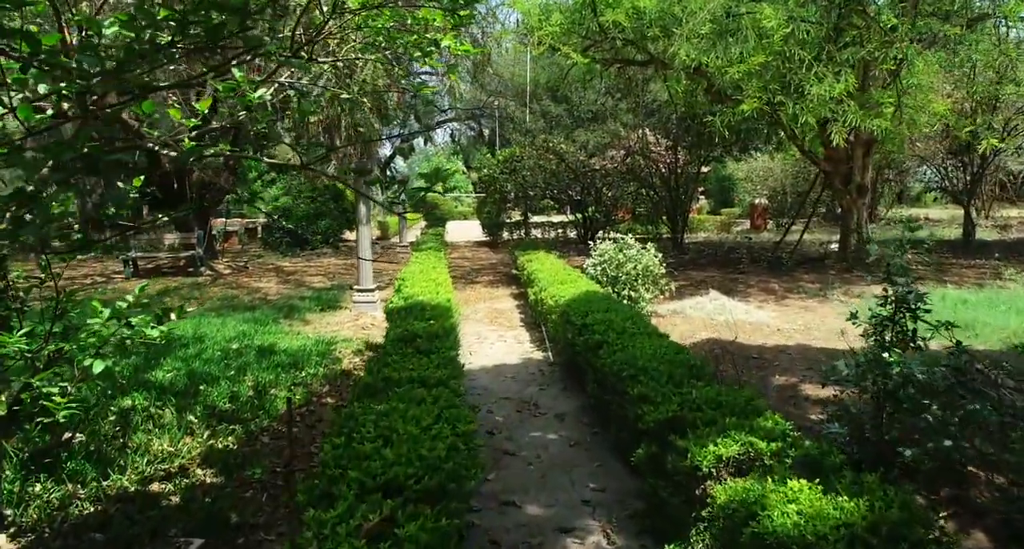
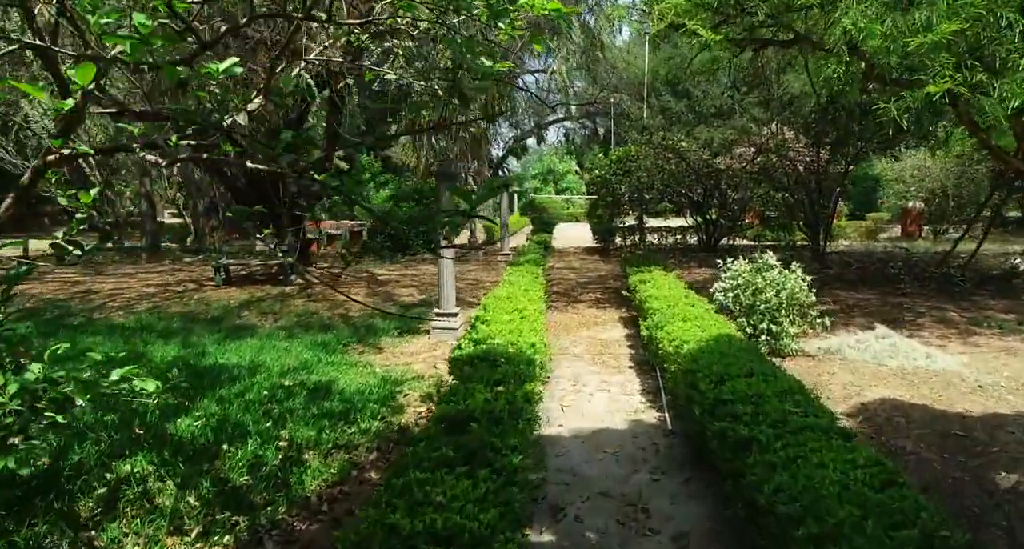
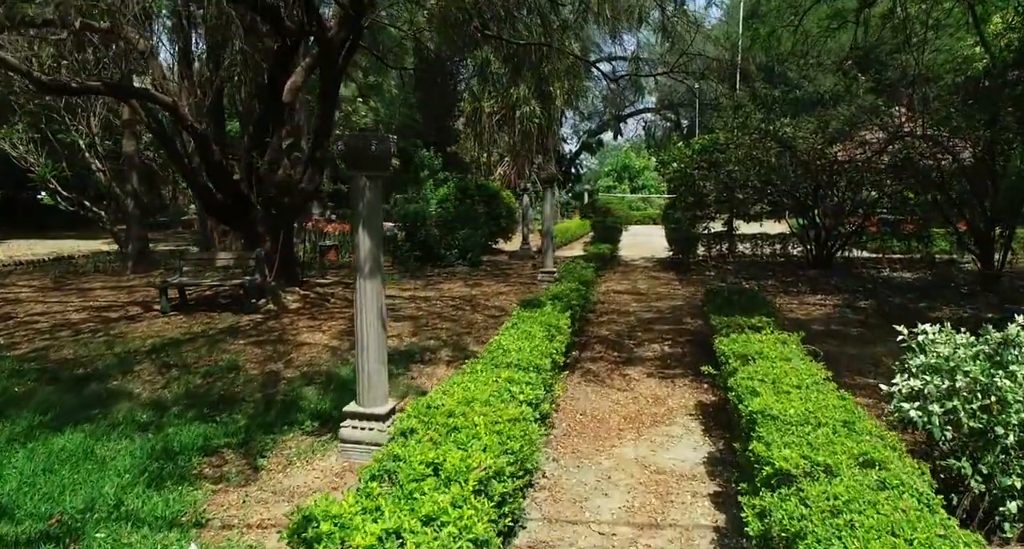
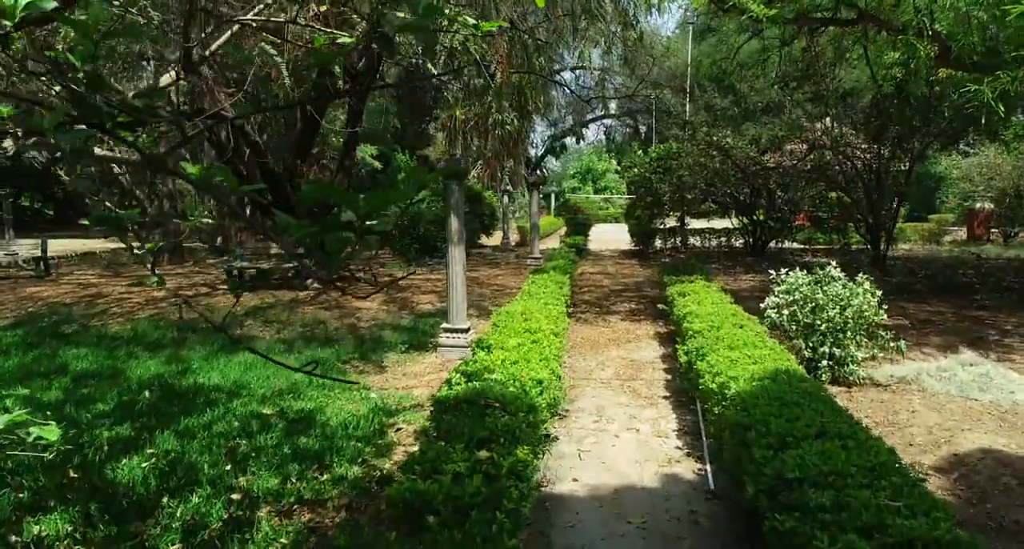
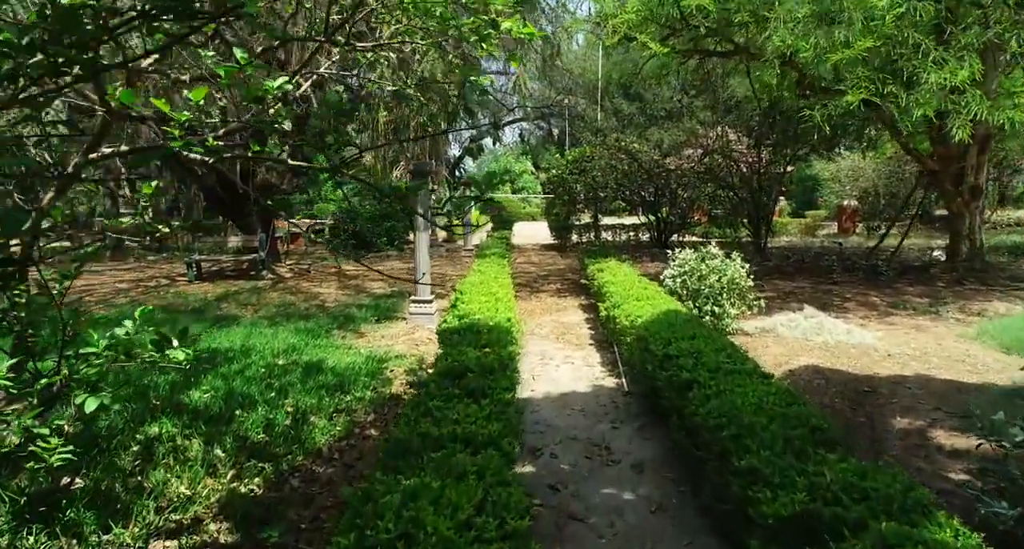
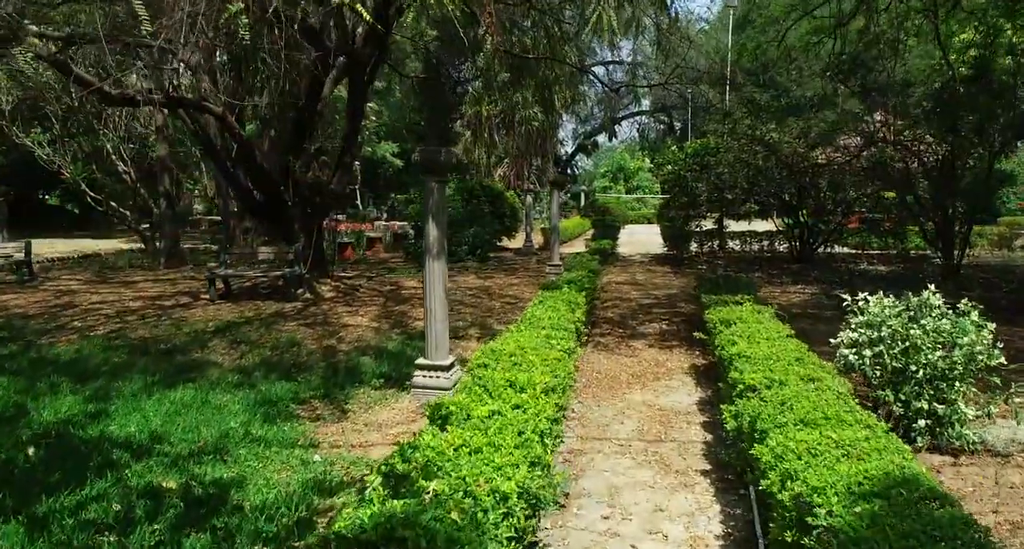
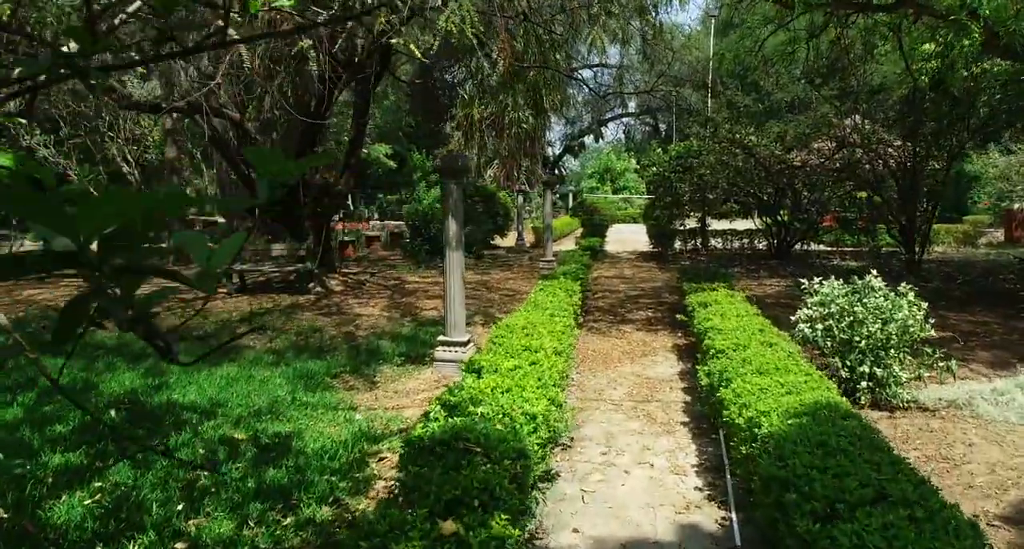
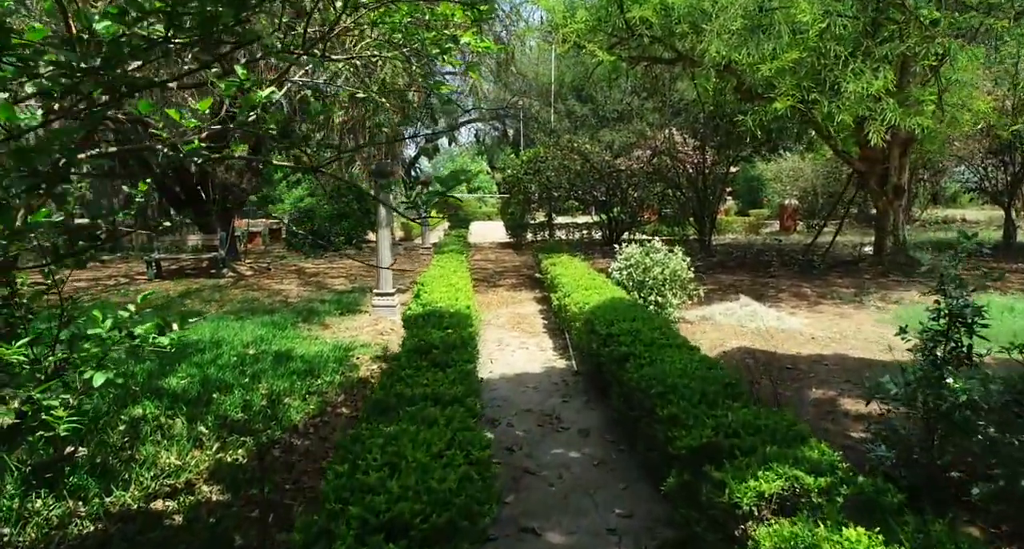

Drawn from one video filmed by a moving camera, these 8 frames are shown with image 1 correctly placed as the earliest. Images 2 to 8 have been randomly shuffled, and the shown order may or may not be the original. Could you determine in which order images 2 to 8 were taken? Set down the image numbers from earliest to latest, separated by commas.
8, 5, 2, 4, 7, 6, 3
